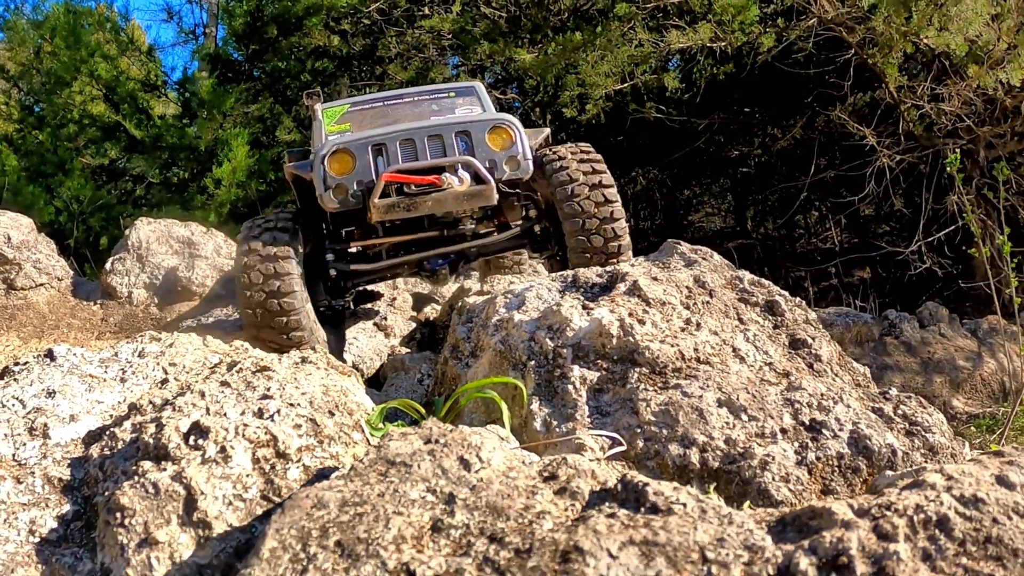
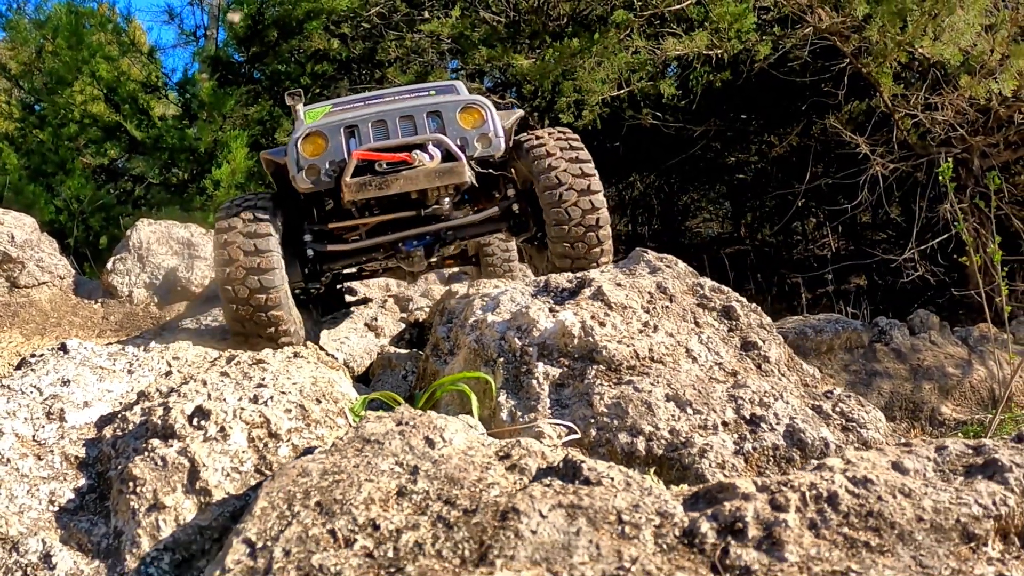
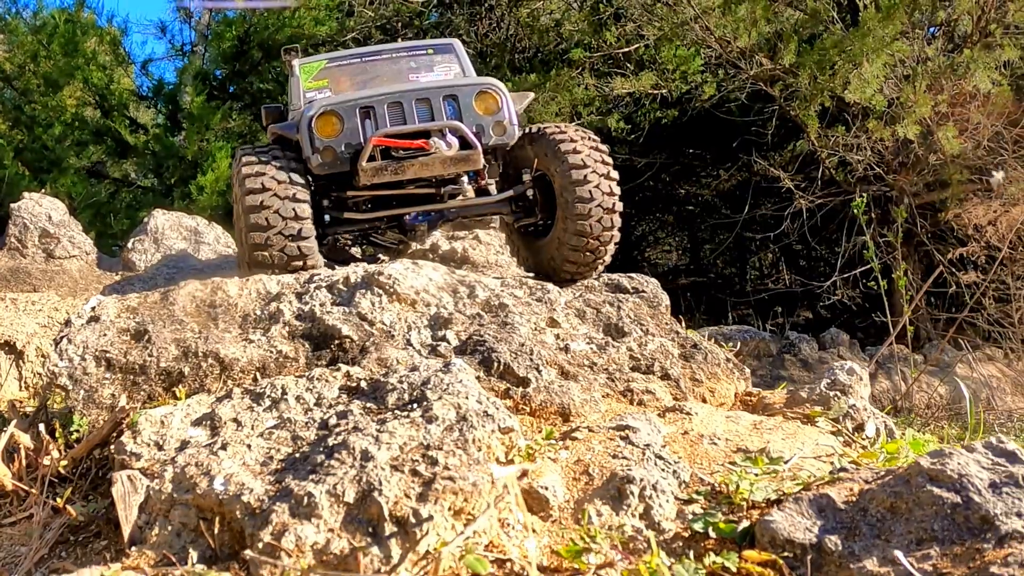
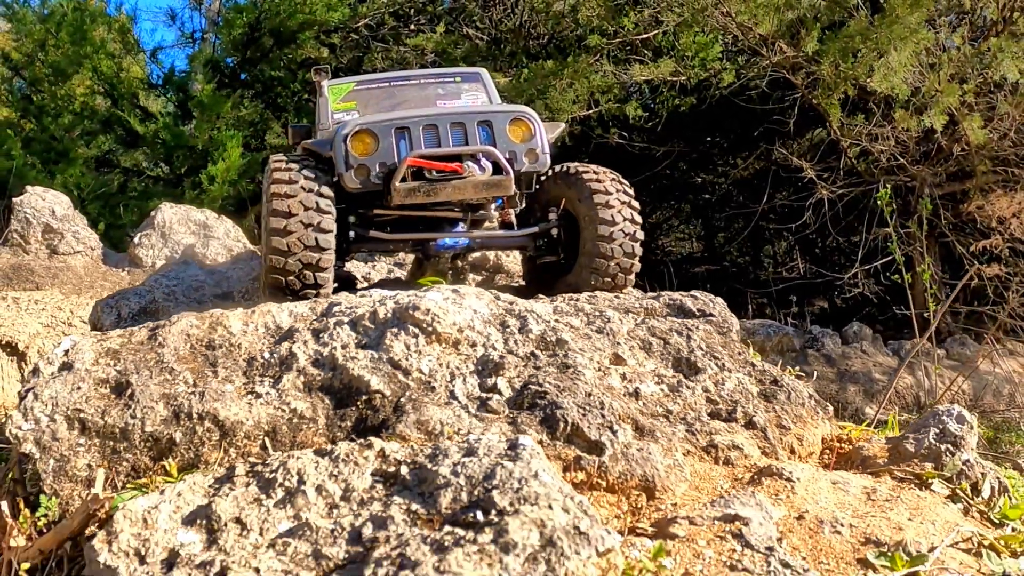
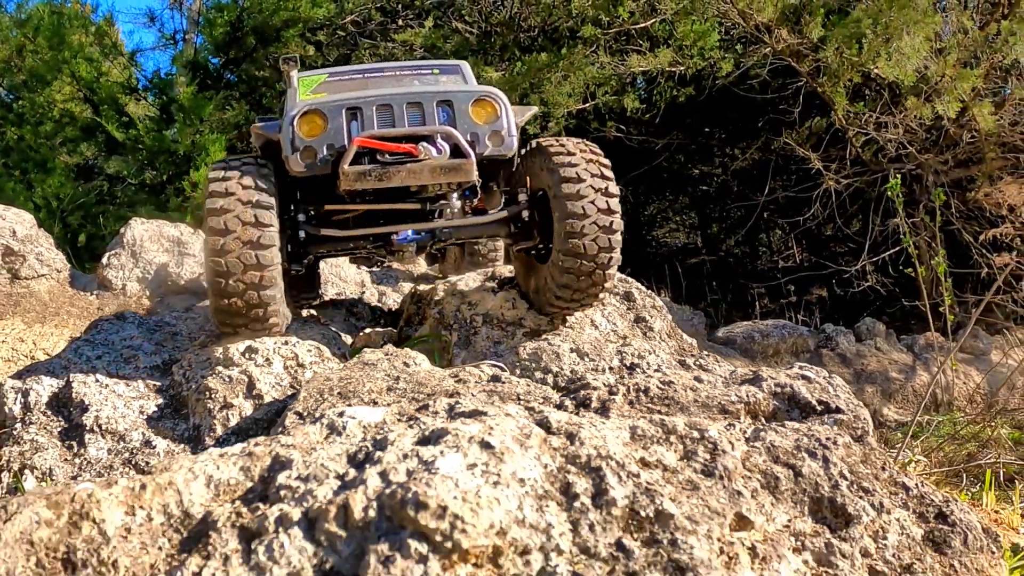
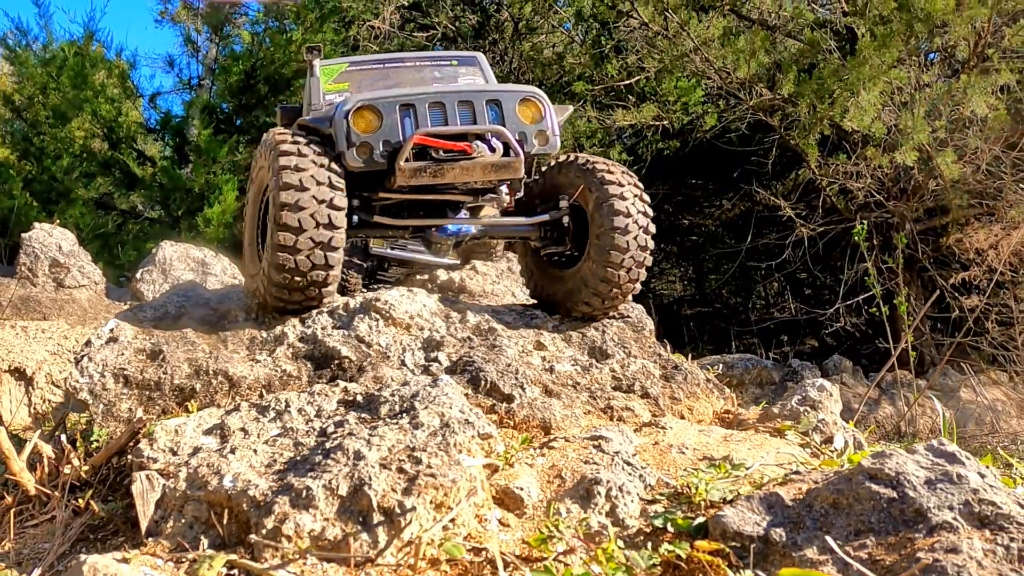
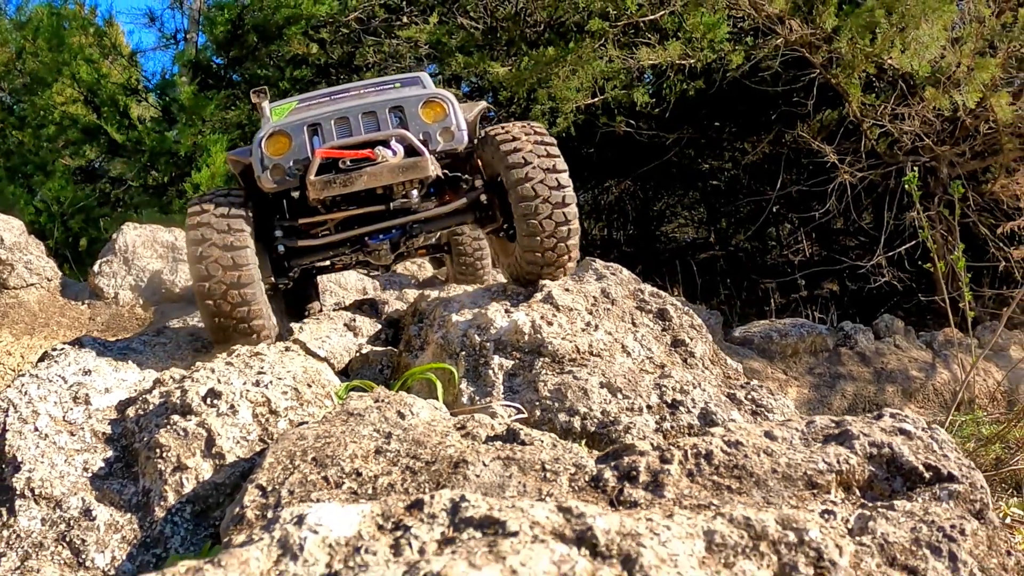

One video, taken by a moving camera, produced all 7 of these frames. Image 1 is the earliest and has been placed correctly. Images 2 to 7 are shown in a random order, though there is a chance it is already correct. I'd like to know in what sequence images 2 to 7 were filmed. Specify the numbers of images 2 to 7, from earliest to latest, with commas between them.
2, 7, 5, 4, 3, 6
